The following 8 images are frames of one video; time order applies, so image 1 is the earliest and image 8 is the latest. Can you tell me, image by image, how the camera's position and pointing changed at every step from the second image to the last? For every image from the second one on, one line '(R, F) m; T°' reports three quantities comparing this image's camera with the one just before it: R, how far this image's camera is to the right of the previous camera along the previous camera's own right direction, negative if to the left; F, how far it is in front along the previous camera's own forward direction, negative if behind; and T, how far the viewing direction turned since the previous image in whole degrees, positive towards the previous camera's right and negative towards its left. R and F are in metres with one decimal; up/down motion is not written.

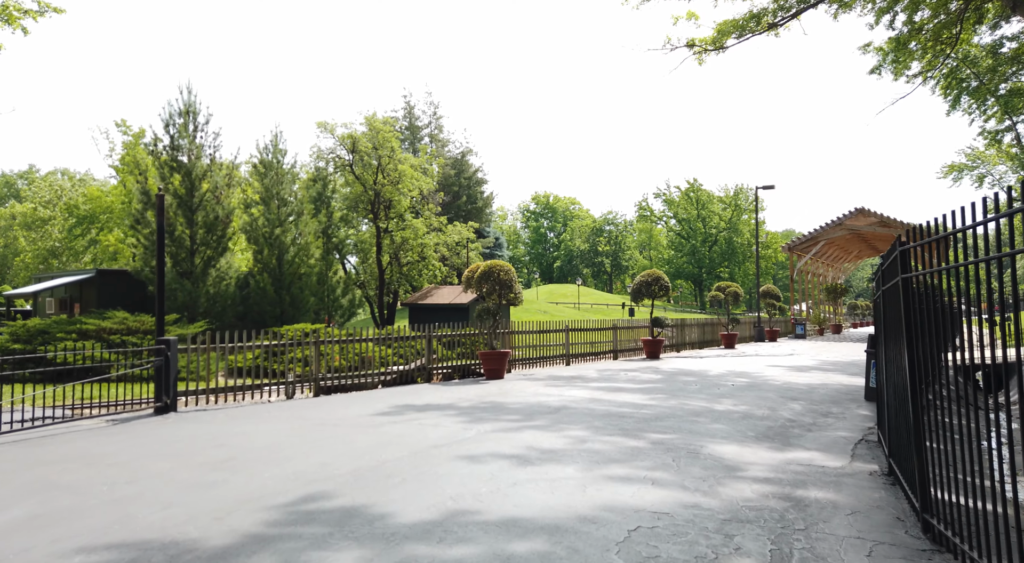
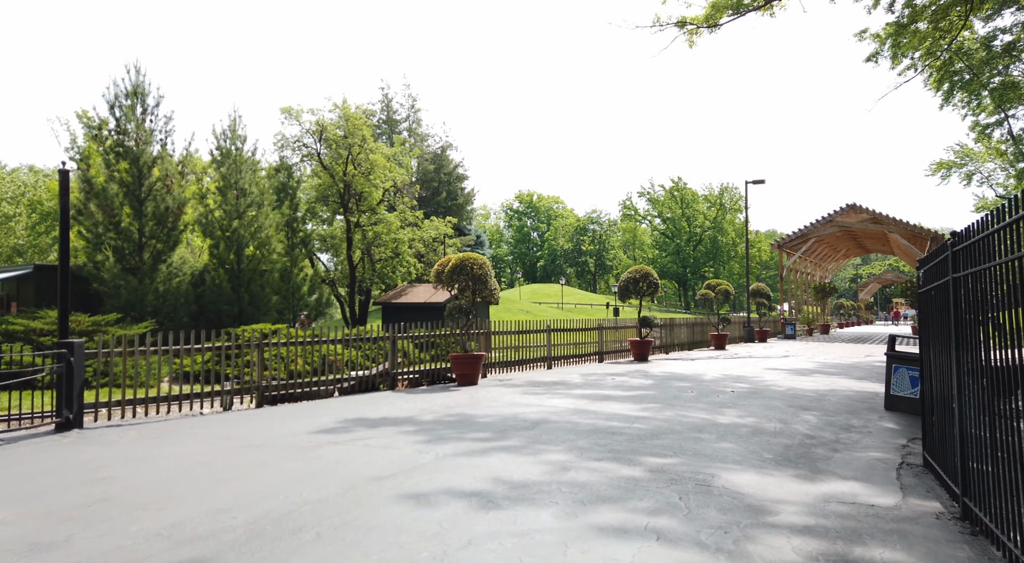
(+0.2, +1.5) m; +1°
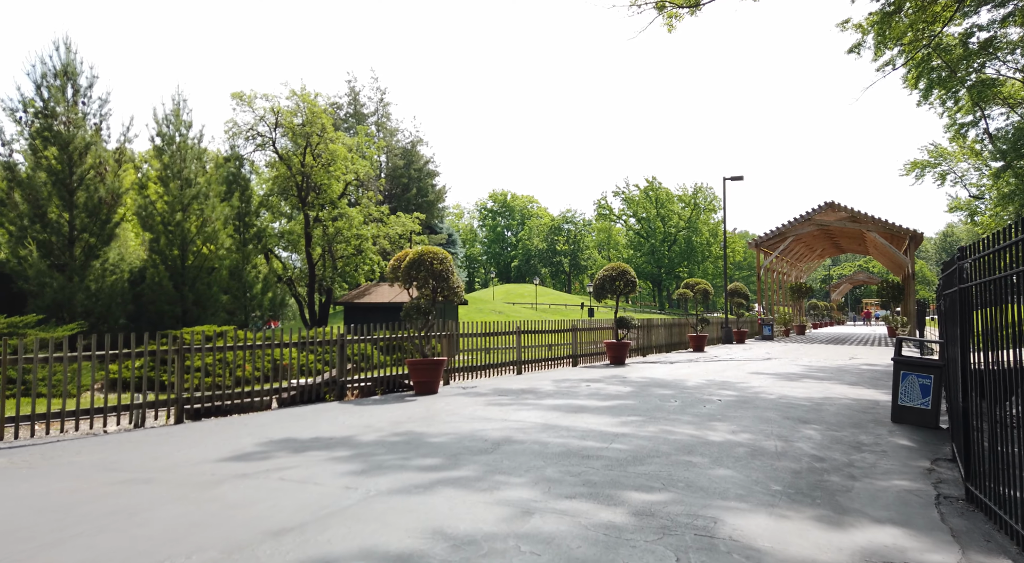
(+0.2, +1.3) m; +2°
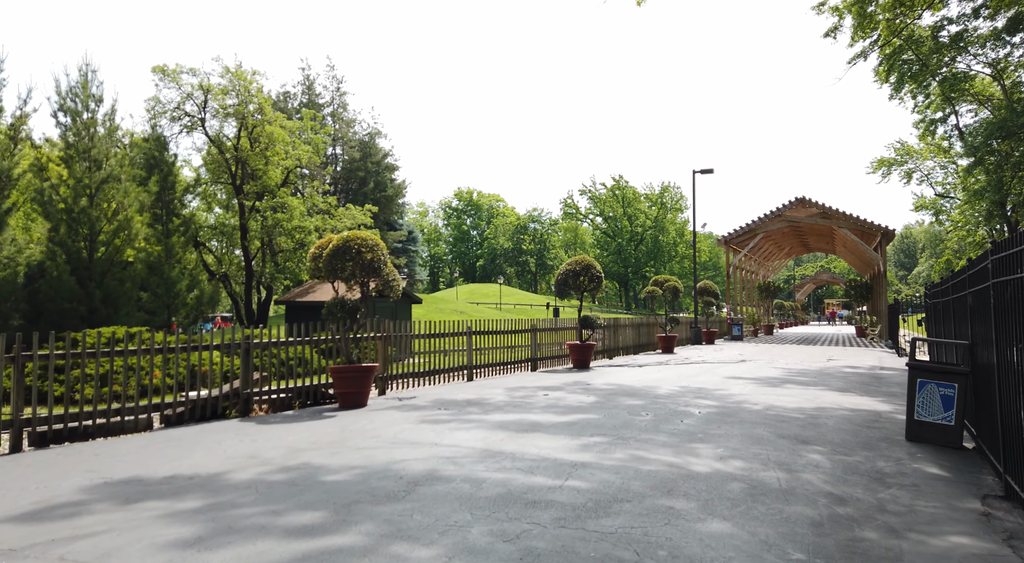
(+0.4, +1.8) m; +3°
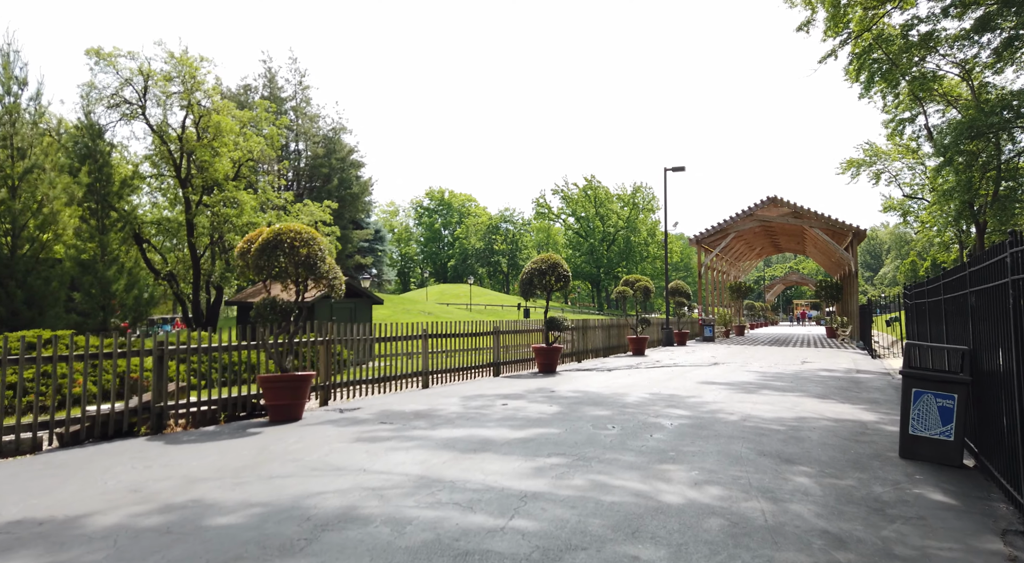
(+0.3, +1.0) m; +2°
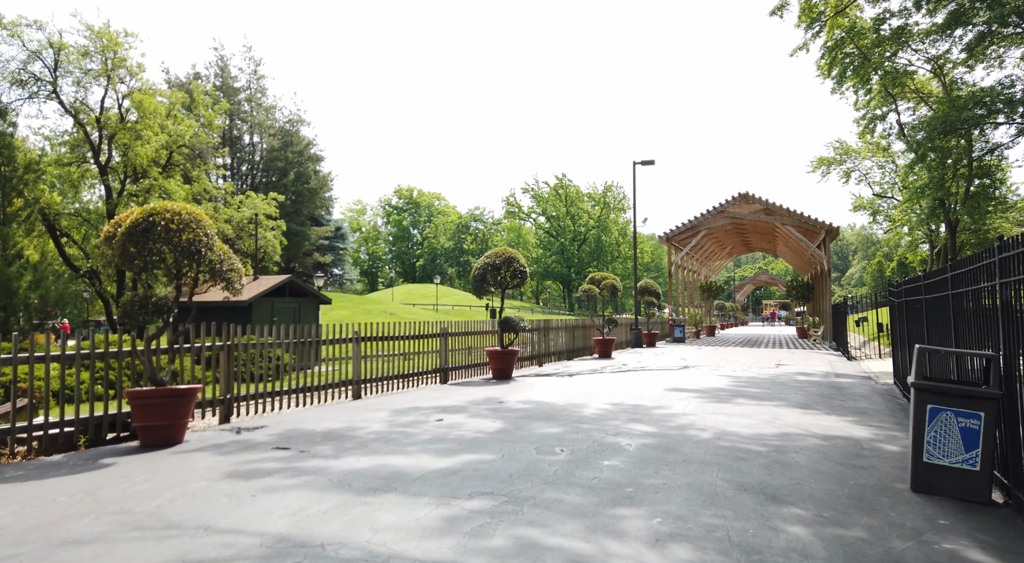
(+0.5, +1.5) m; +2°
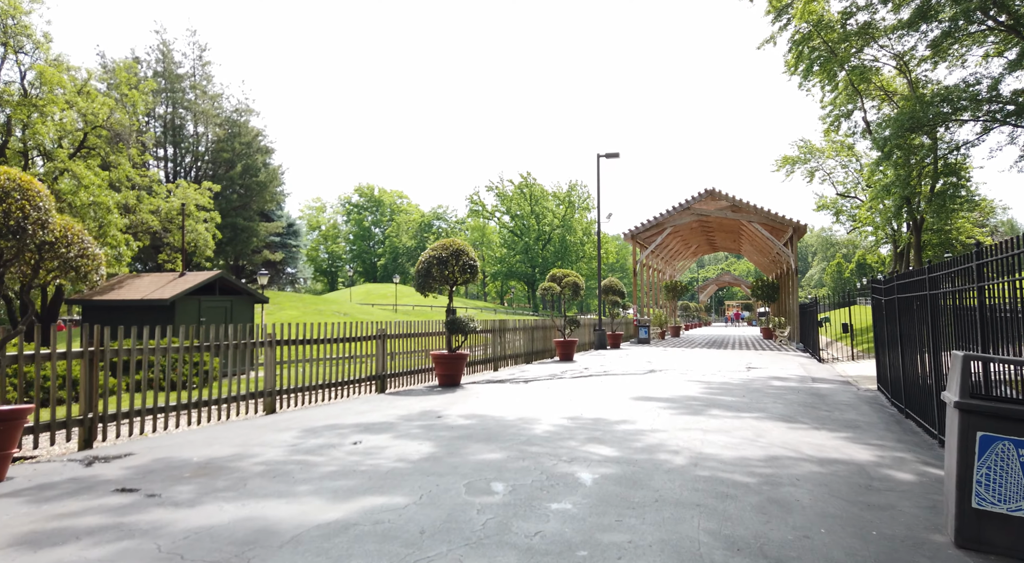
(+0.3, +1.5) m; +3°
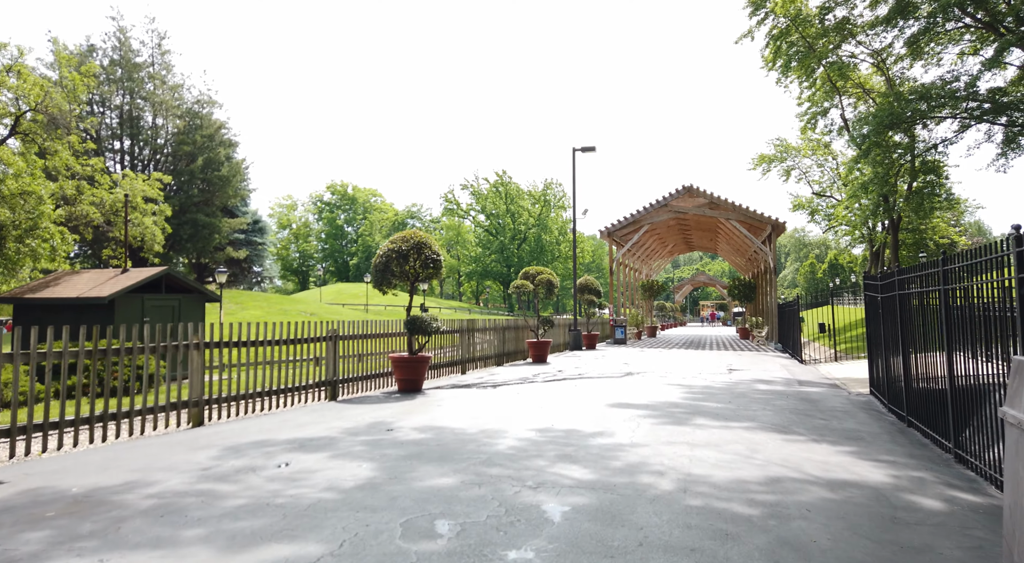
(+0.2, +1.0) m; +2°
